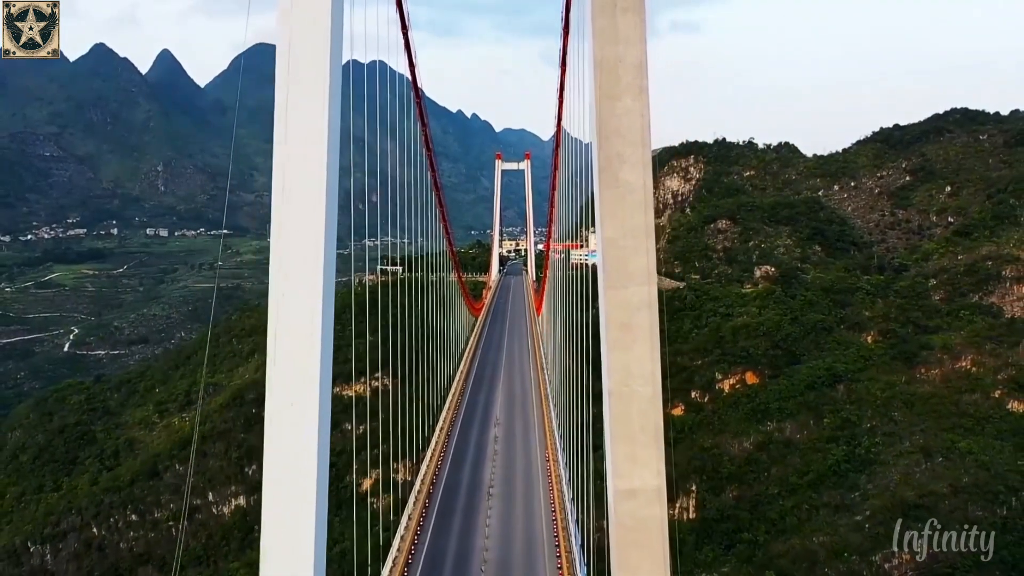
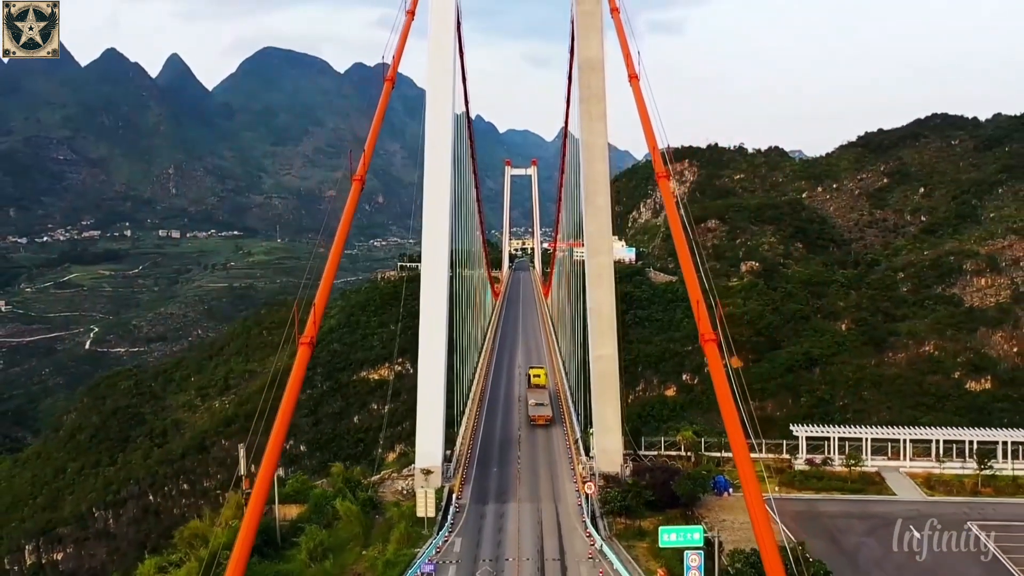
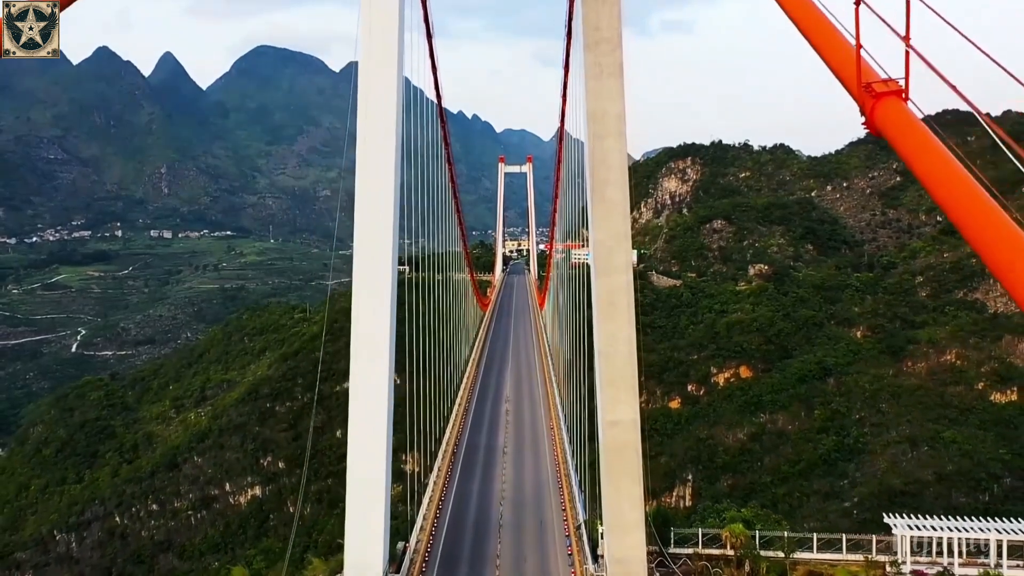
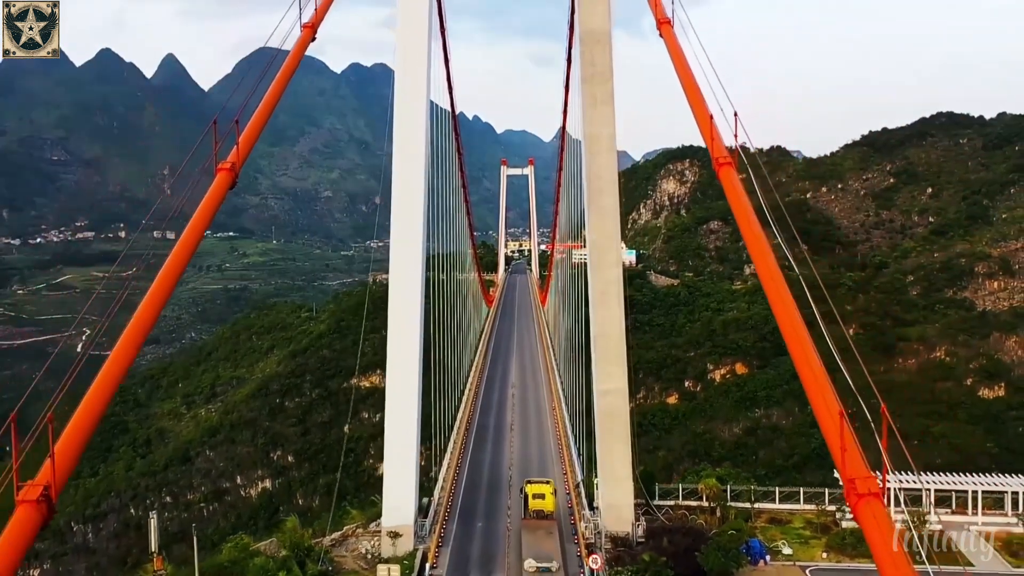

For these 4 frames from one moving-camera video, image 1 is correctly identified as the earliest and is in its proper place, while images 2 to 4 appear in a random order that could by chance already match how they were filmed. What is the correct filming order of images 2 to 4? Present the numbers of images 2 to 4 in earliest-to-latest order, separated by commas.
3, 4, 2
